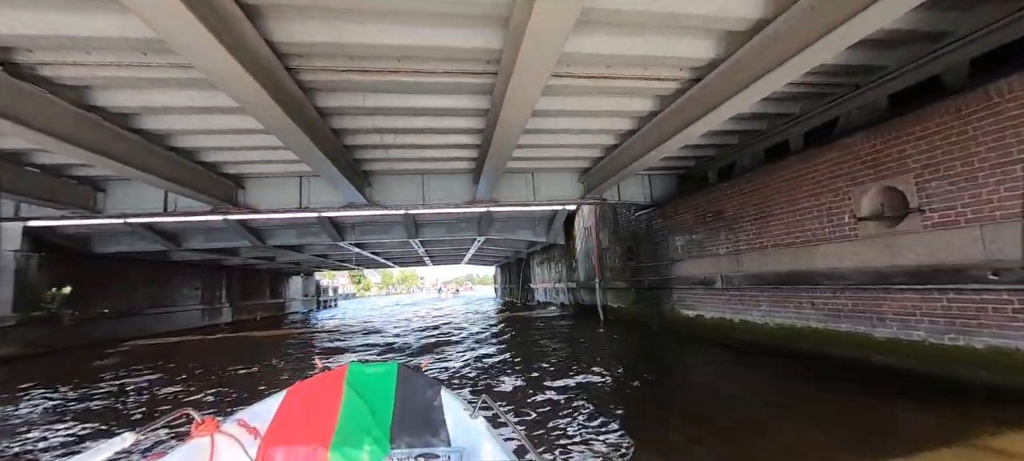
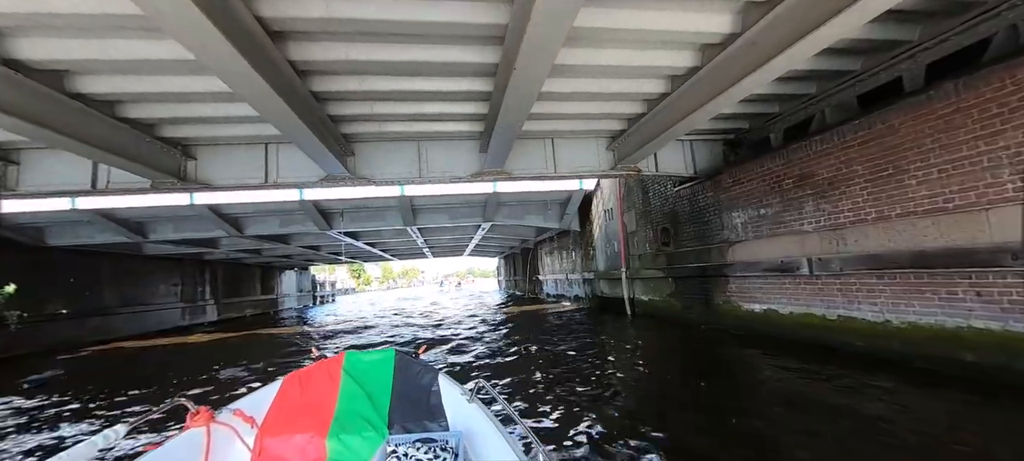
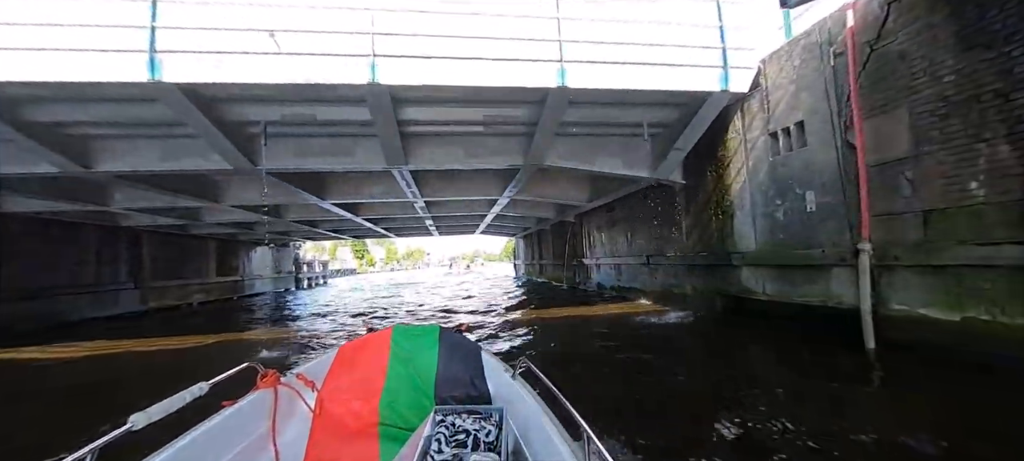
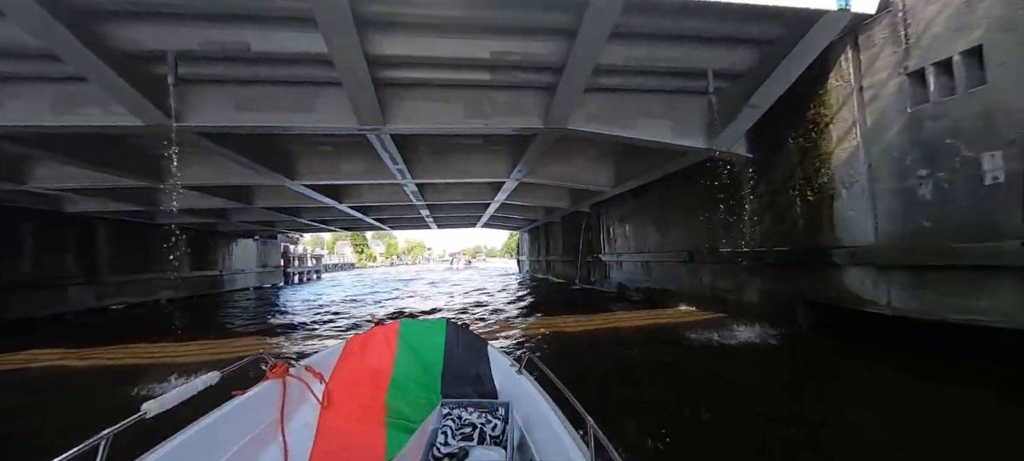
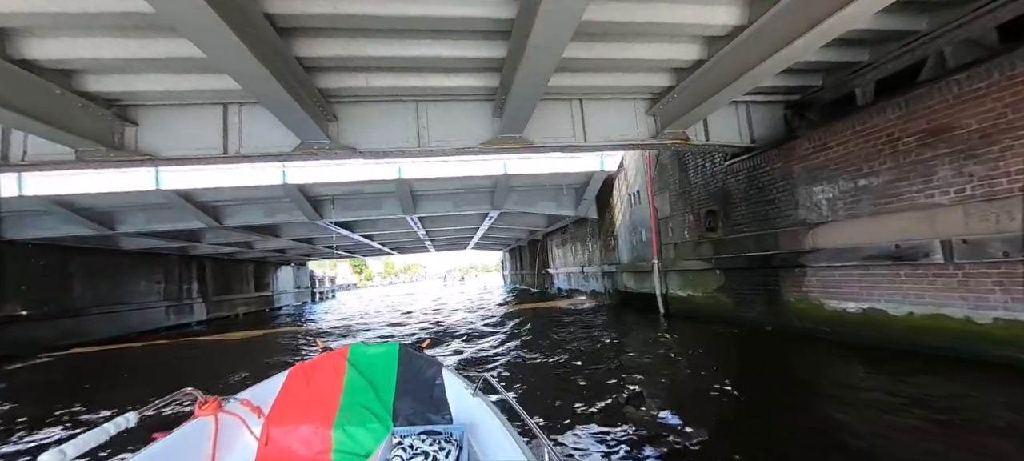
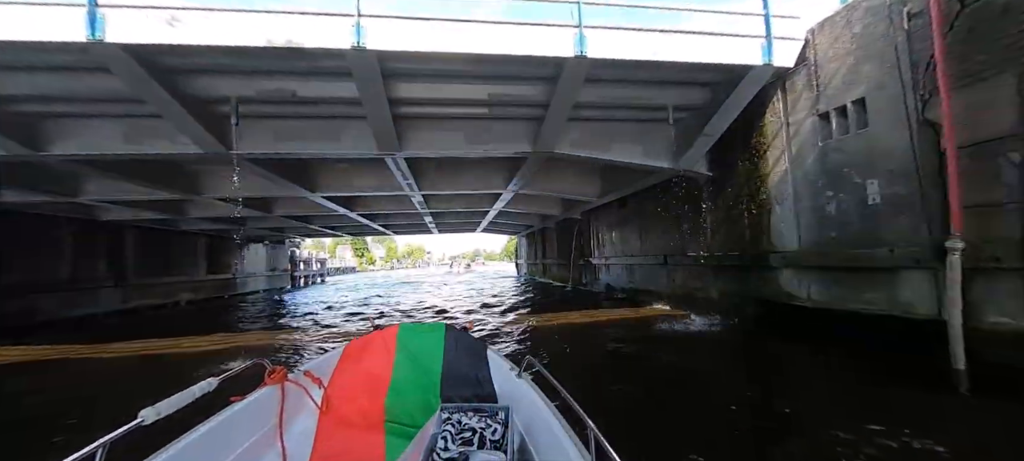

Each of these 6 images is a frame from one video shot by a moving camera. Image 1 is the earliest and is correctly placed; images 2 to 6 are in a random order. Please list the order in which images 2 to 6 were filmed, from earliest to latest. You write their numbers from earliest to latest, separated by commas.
2, 5, 3, 6, 4
